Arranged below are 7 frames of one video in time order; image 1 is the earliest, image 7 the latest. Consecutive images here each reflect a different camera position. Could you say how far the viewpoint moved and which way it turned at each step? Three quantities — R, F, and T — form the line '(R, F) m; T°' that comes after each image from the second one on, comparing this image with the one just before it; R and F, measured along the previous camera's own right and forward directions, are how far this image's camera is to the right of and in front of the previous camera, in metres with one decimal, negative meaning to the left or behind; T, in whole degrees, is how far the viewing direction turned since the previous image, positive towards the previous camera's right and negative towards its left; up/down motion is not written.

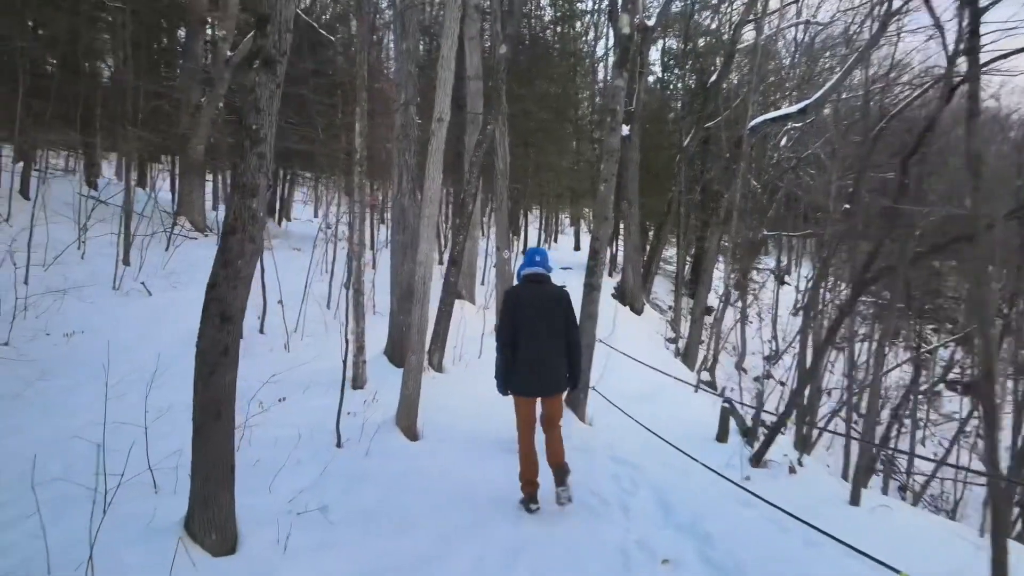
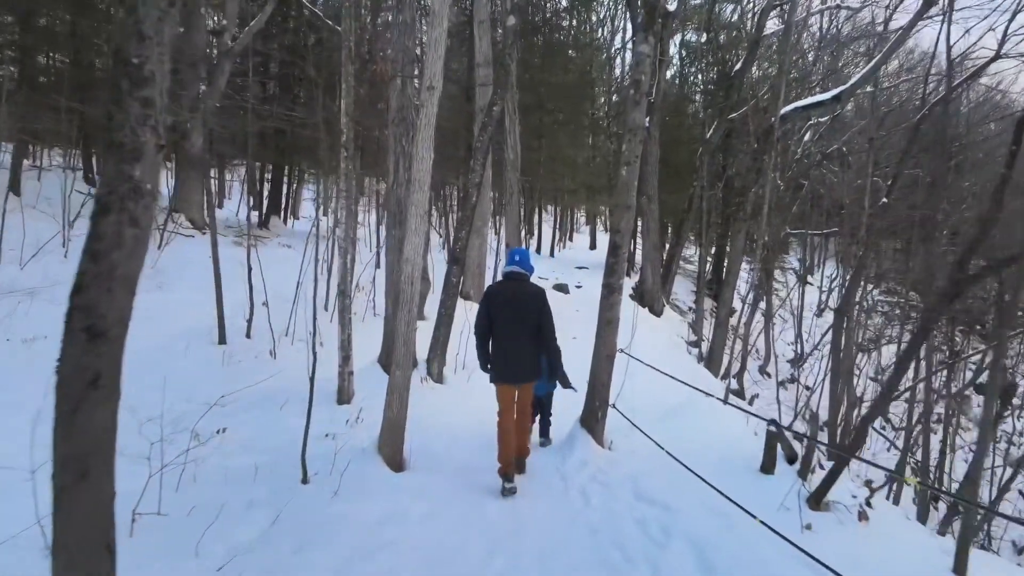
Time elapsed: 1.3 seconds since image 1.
(+0.1, +0.9) m; -1°
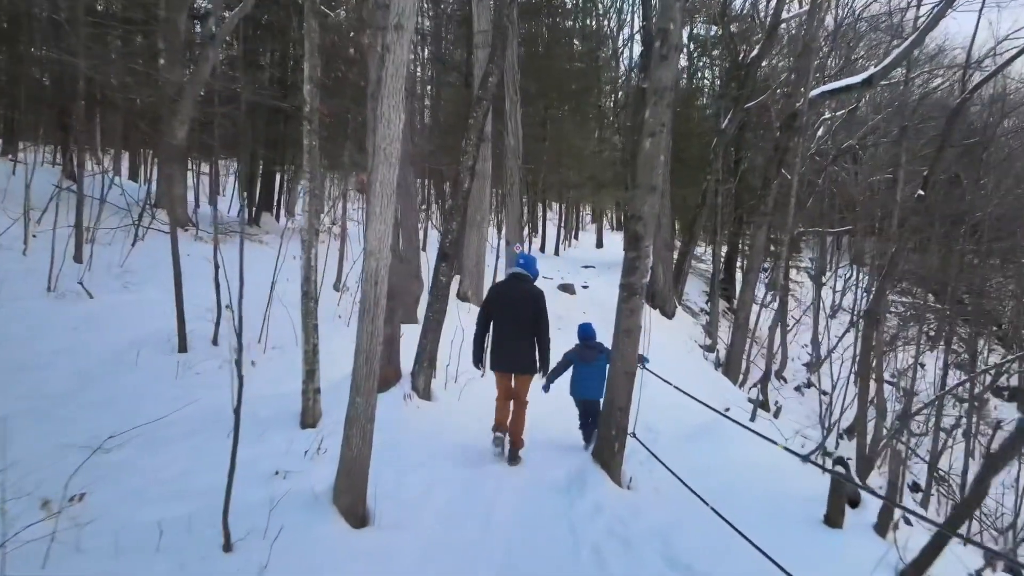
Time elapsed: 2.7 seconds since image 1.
(+0.1, +1.1) m; 0°
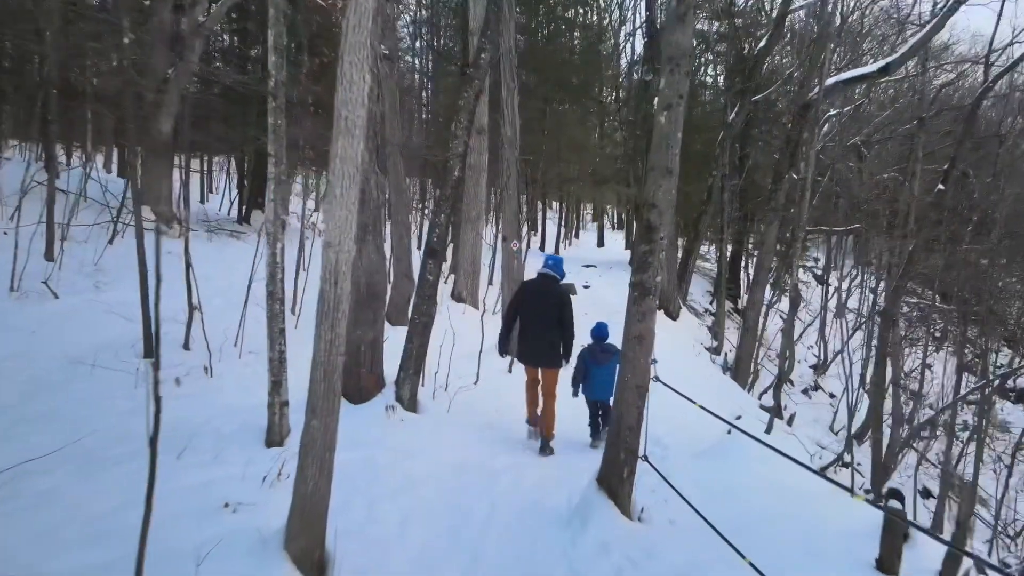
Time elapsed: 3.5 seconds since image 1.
(0.0, +0.6) m; 0°
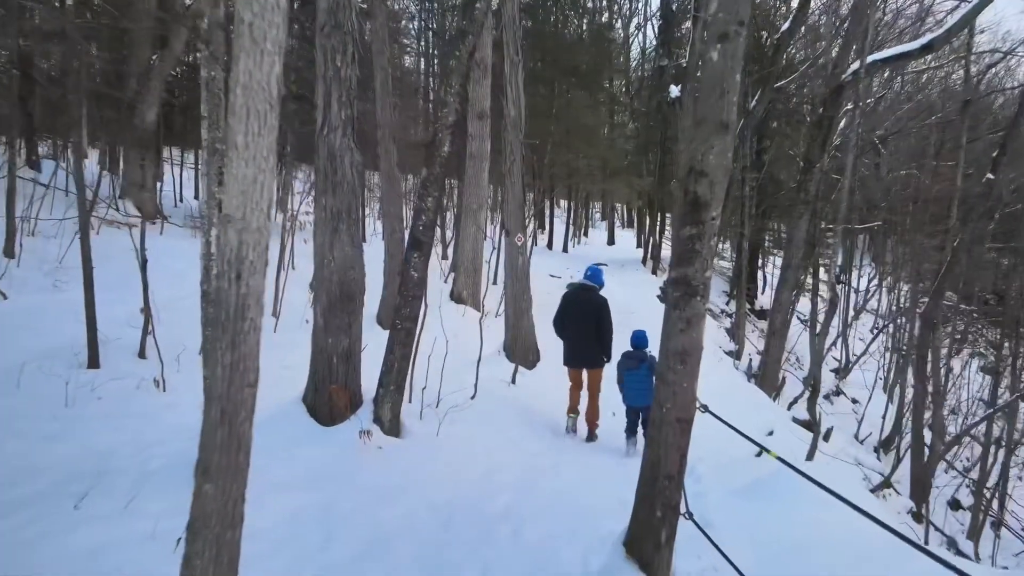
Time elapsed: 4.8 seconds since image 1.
(0.0, +1.0) m; -1°
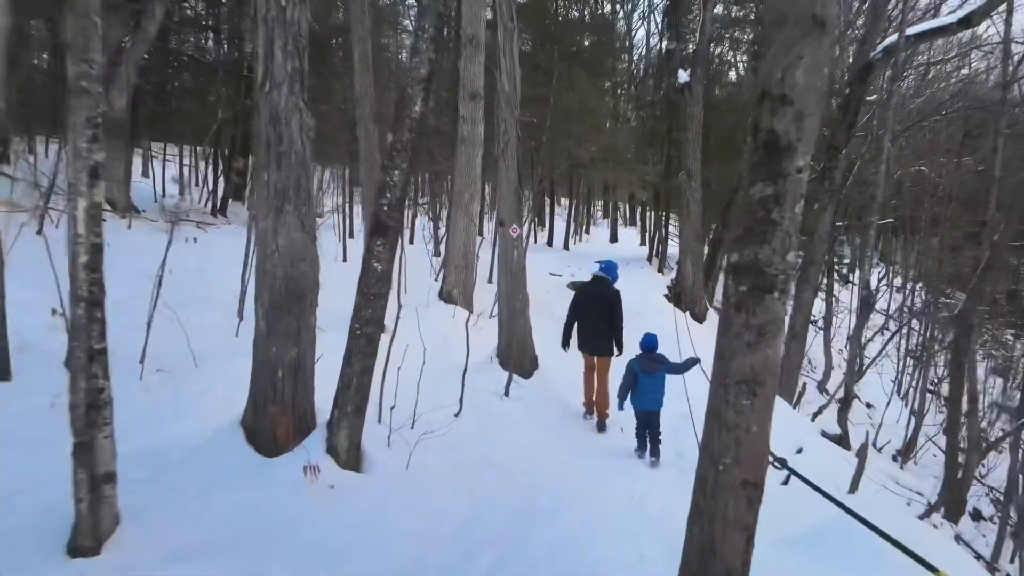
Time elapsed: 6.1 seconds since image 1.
(+0.1, +1.0) m; 0°
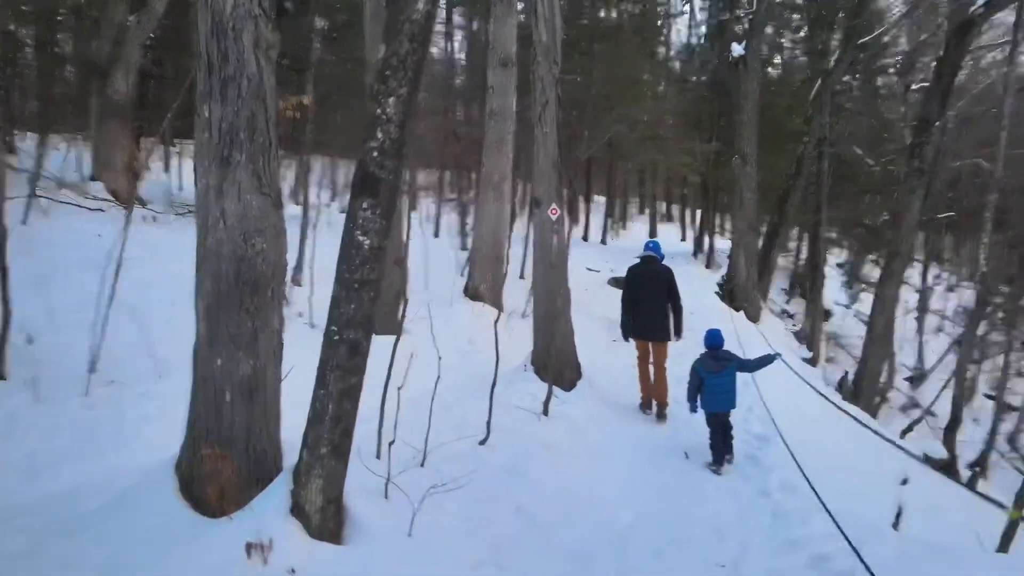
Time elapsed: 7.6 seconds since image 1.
(-0.1, +1.2) m; -2°
